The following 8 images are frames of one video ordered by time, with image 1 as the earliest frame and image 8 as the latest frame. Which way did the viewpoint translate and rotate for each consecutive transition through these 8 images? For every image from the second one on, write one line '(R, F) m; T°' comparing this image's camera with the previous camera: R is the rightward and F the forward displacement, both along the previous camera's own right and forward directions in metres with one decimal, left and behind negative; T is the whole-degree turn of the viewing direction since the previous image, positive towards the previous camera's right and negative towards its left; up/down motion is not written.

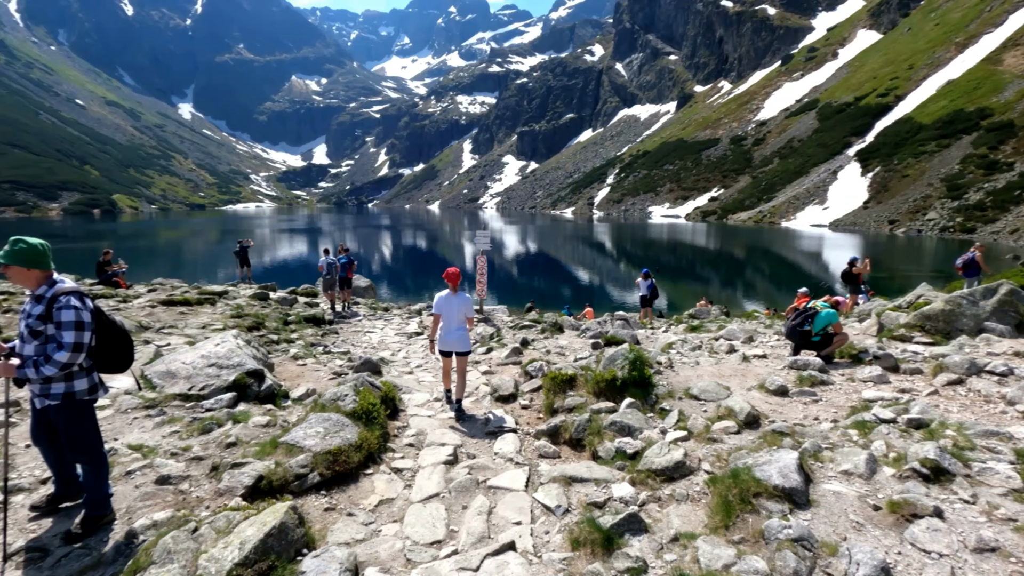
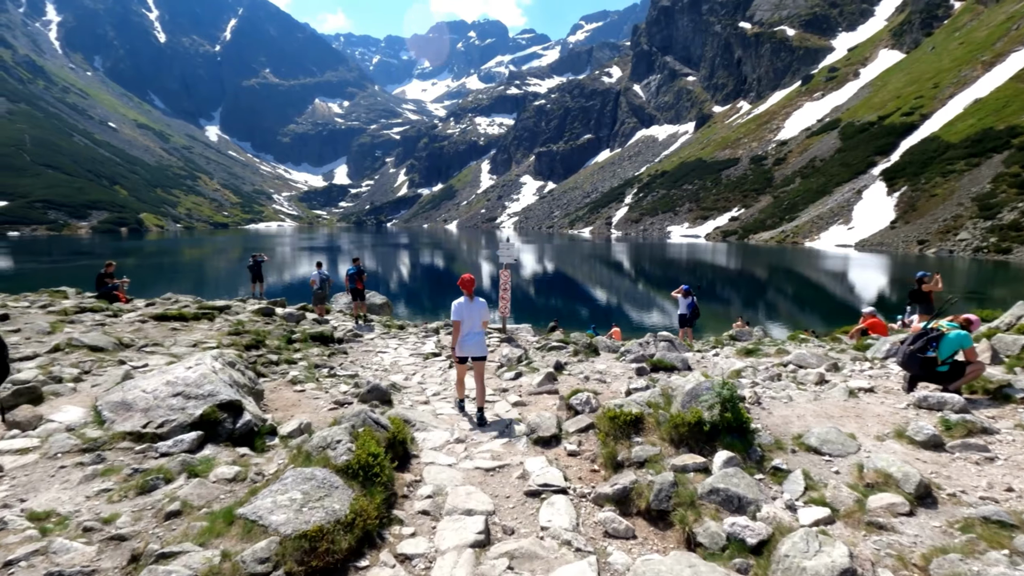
(-0.4, +1.9) m; -2°
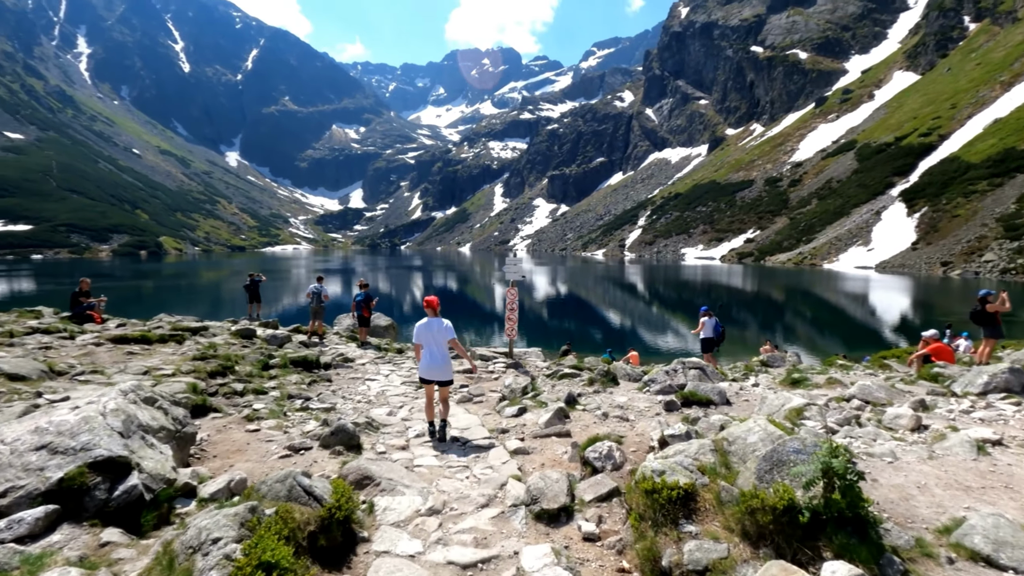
(+0.2, +2.0) m; -1°
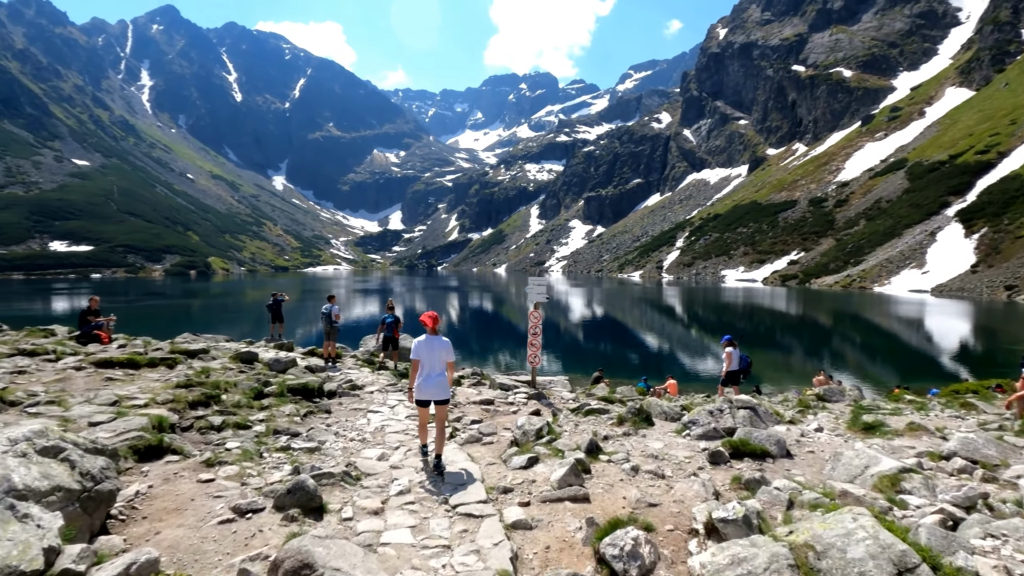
(+0.4, +1.7) m; -4°
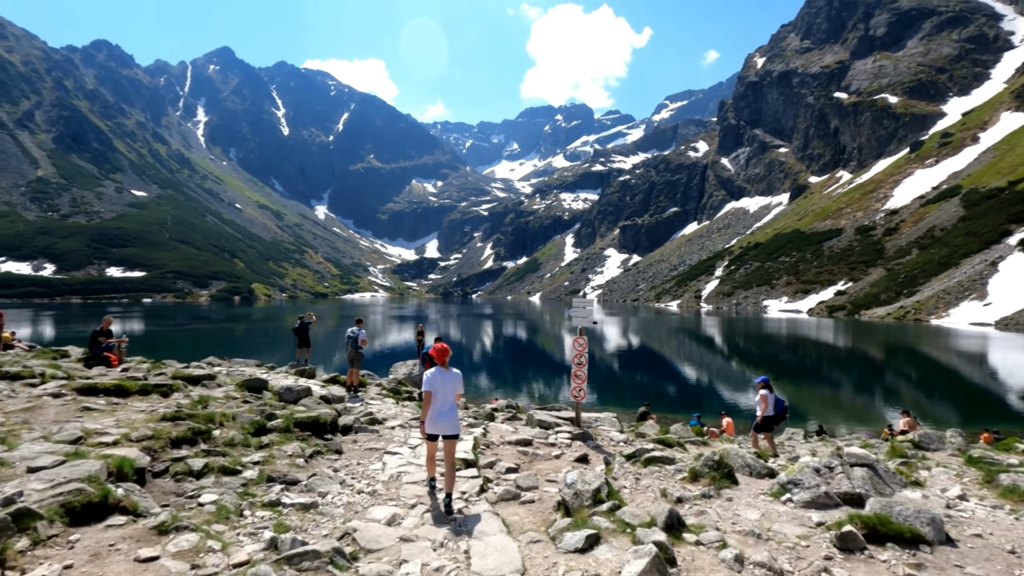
(-0.2, +2.1) m; -4°
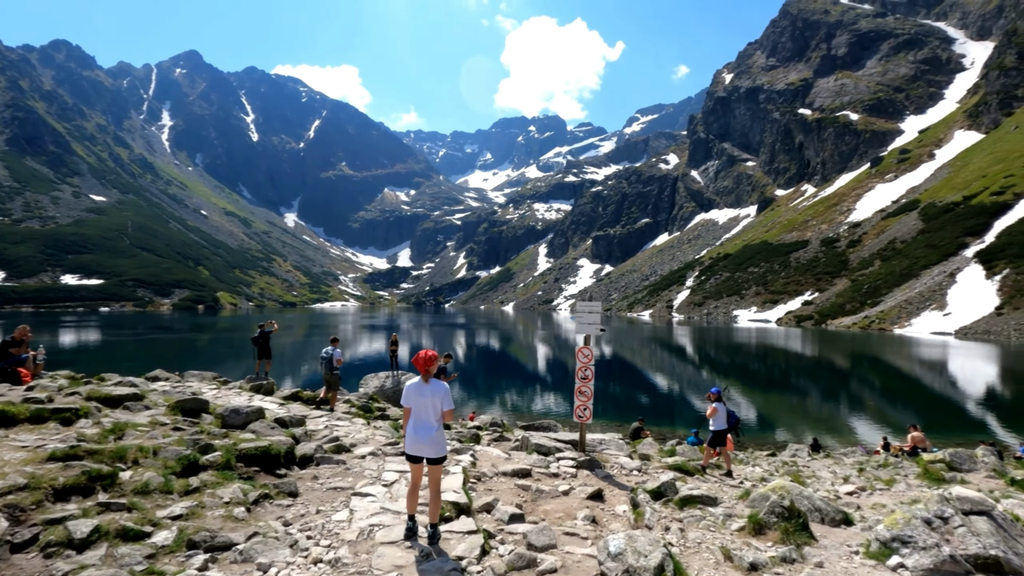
(-0.5, +2.2) m; +3°
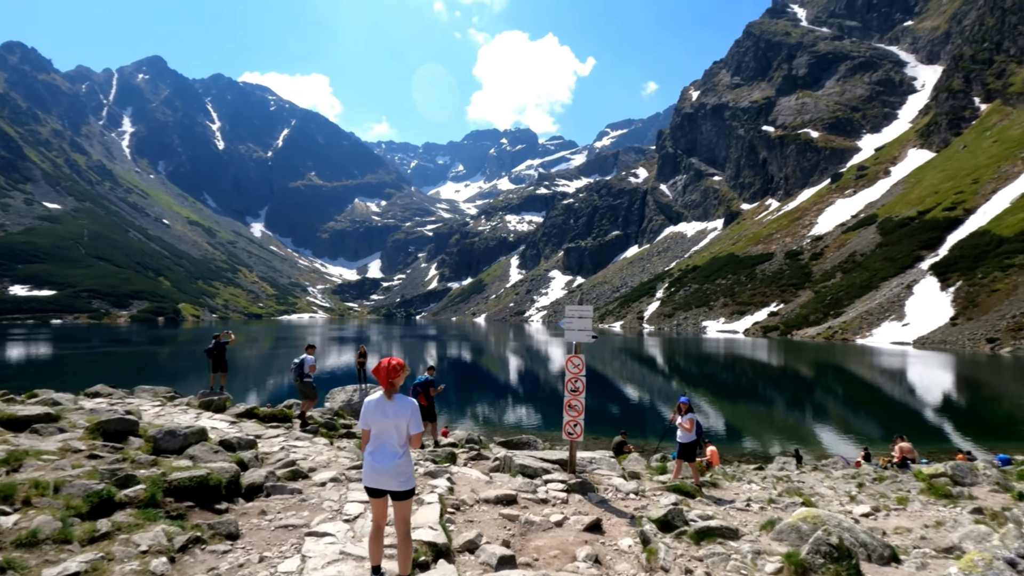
(-0.2, +1.4) m; +3°
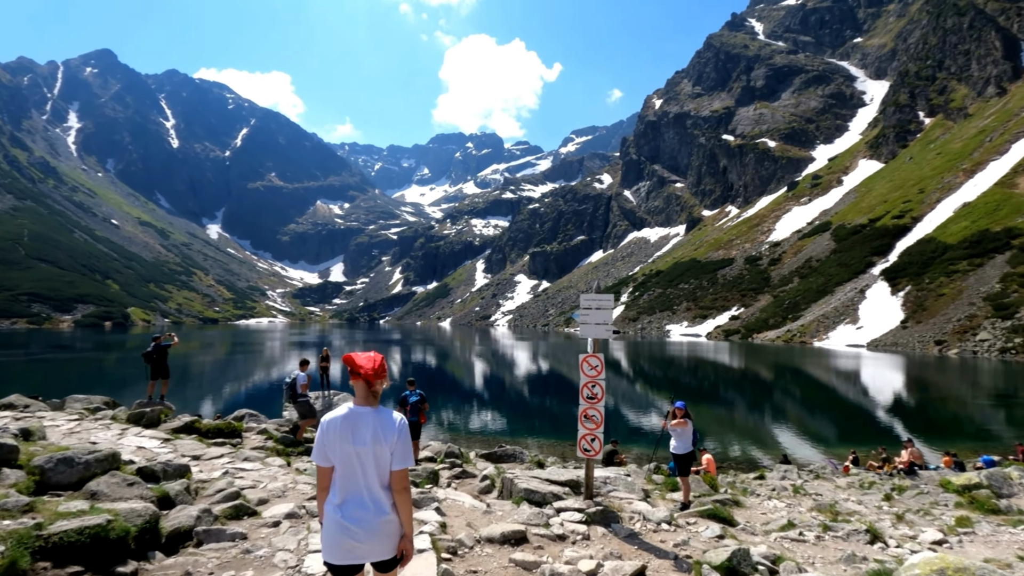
(-0.7, +2.2) m; +4°
